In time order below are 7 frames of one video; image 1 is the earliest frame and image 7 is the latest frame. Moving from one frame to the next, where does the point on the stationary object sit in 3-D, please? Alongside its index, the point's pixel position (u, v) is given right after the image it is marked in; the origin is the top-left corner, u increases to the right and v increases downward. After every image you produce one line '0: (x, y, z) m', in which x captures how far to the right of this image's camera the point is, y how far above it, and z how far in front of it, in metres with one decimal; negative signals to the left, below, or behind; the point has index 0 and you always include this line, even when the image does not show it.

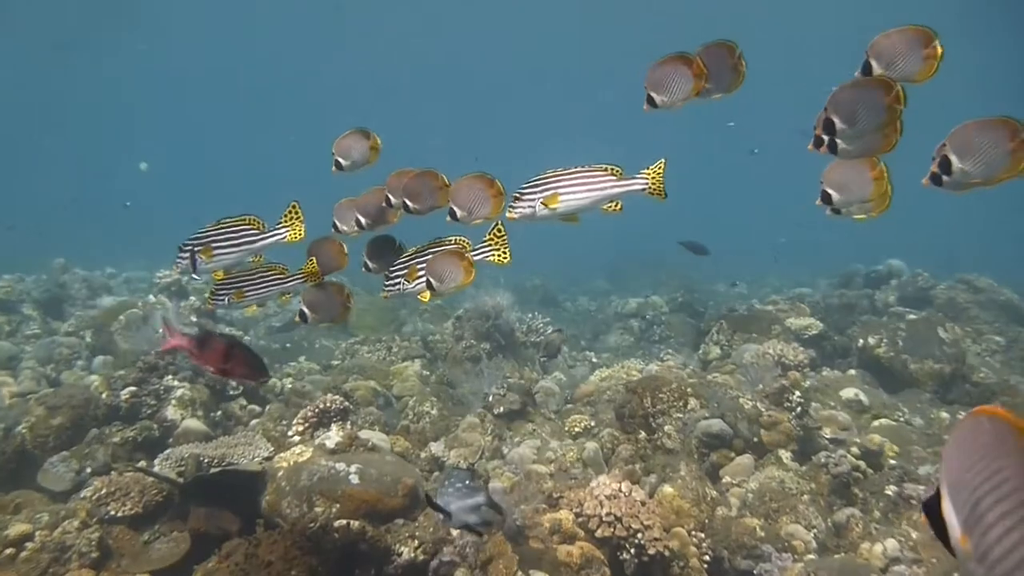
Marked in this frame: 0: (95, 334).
0: (-8.4, -0.9, +12.8) m
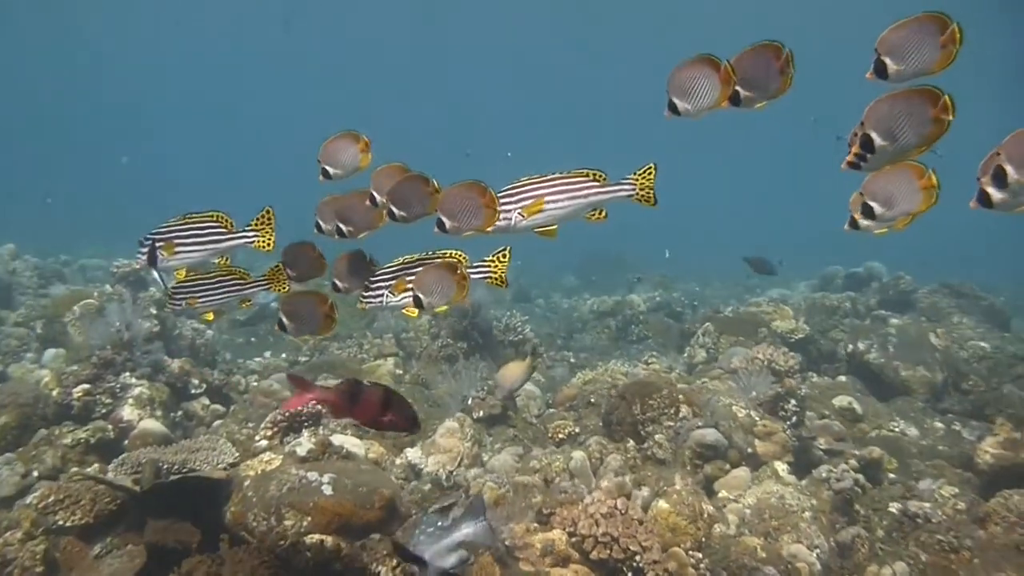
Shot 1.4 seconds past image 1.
0: (-8.7, -0.7, +12.0) m
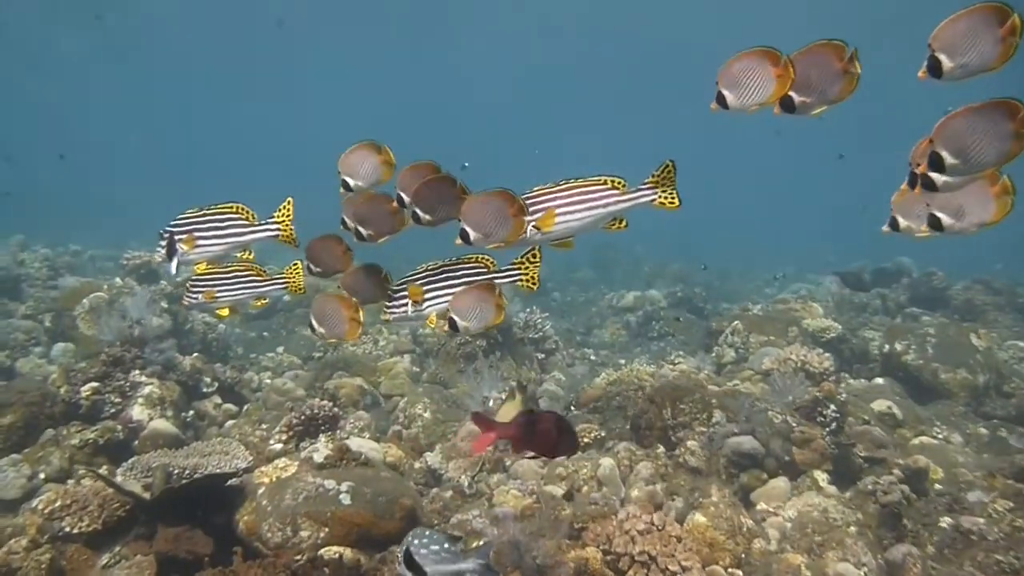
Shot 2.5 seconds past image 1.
0: (-8.4, -0.6, +11.7) m
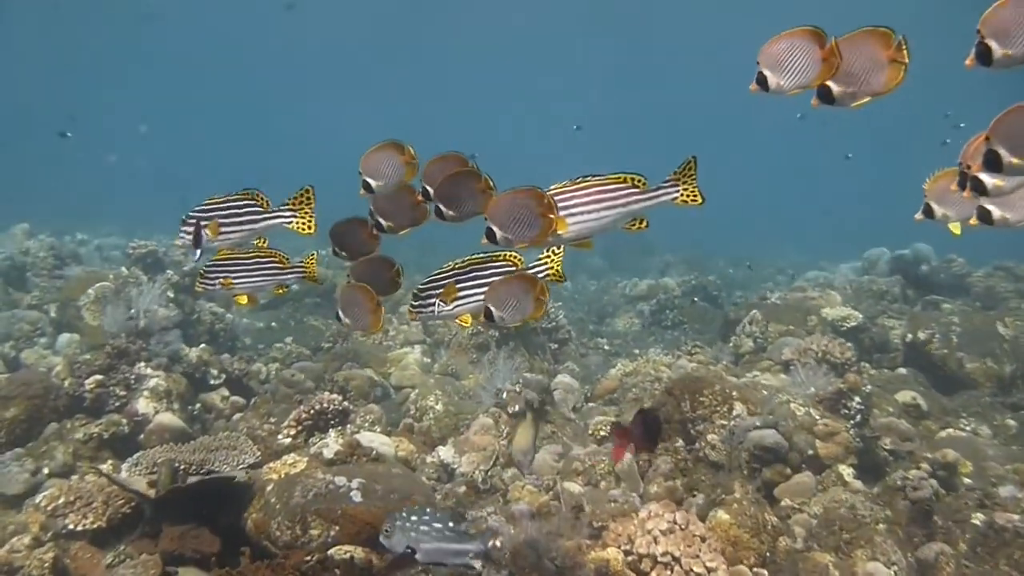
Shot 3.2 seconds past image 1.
0: (-8.2, -0.4, +11.6) m
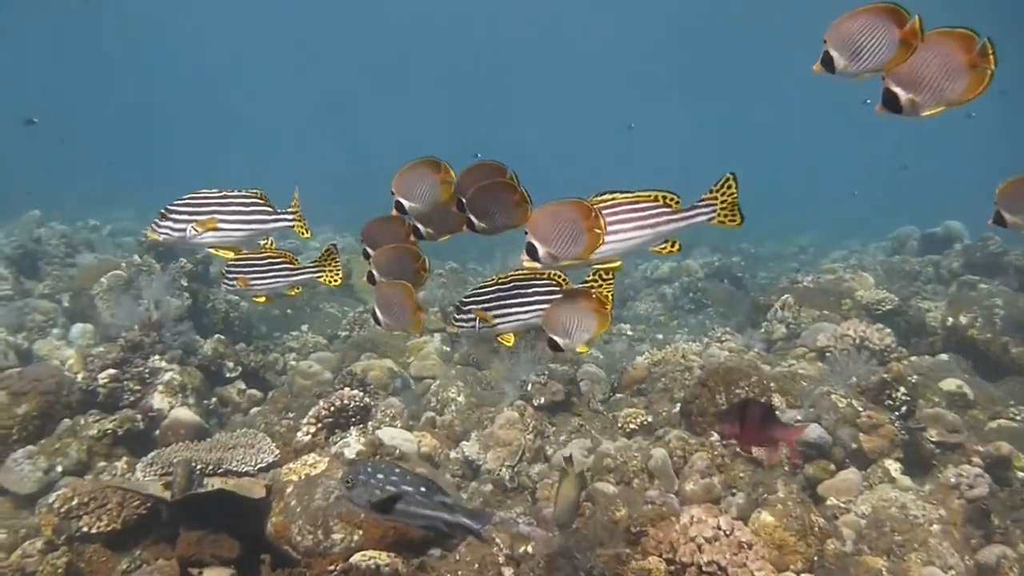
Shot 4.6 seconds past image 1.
0: (-7.8, -0.2, +11.4) m
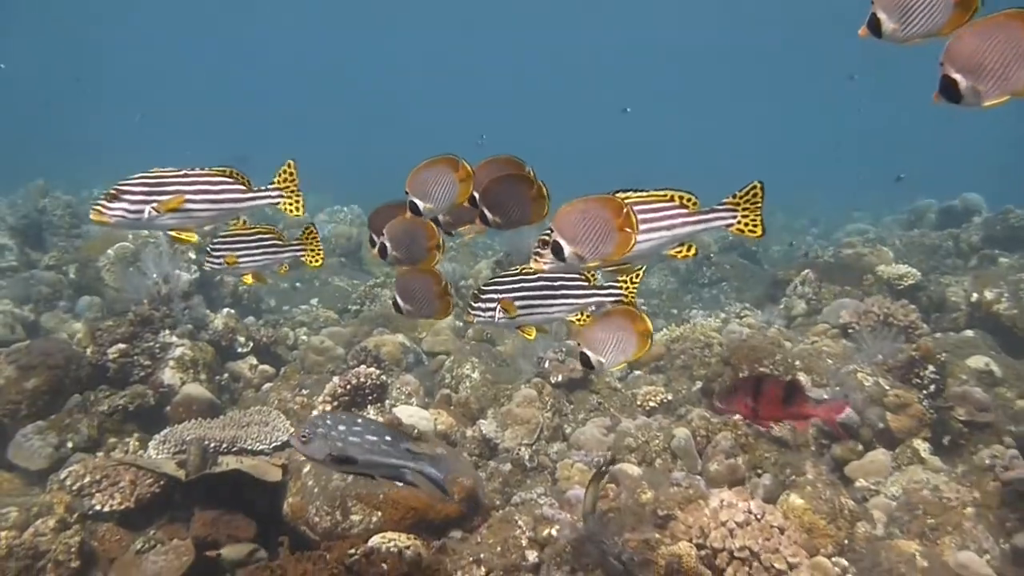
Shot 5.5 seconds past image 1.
0: (-7.6, +0.2, +11.3) m
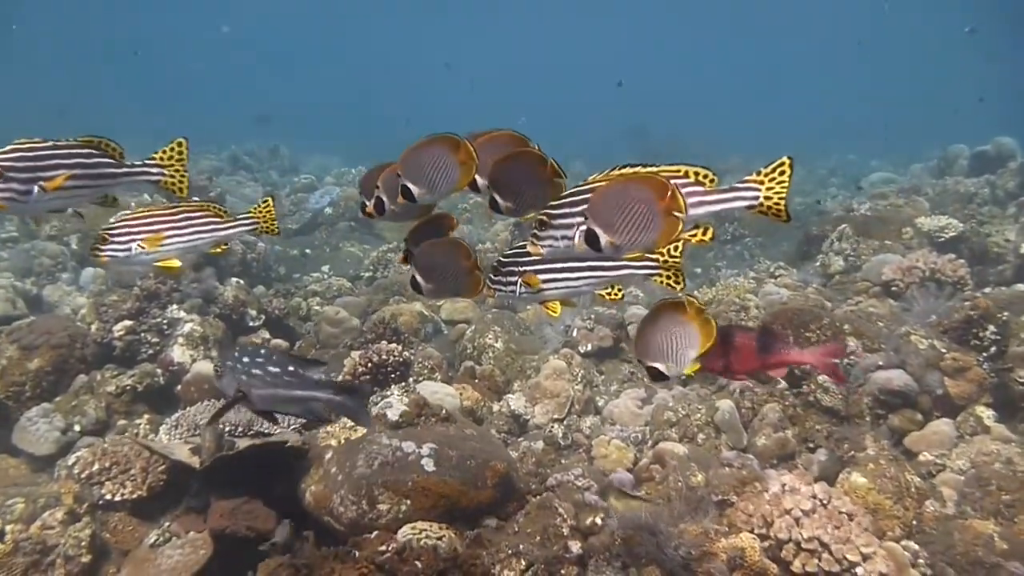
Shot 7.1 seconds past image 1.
0: (-7.3, +0.7, +10.8) m
